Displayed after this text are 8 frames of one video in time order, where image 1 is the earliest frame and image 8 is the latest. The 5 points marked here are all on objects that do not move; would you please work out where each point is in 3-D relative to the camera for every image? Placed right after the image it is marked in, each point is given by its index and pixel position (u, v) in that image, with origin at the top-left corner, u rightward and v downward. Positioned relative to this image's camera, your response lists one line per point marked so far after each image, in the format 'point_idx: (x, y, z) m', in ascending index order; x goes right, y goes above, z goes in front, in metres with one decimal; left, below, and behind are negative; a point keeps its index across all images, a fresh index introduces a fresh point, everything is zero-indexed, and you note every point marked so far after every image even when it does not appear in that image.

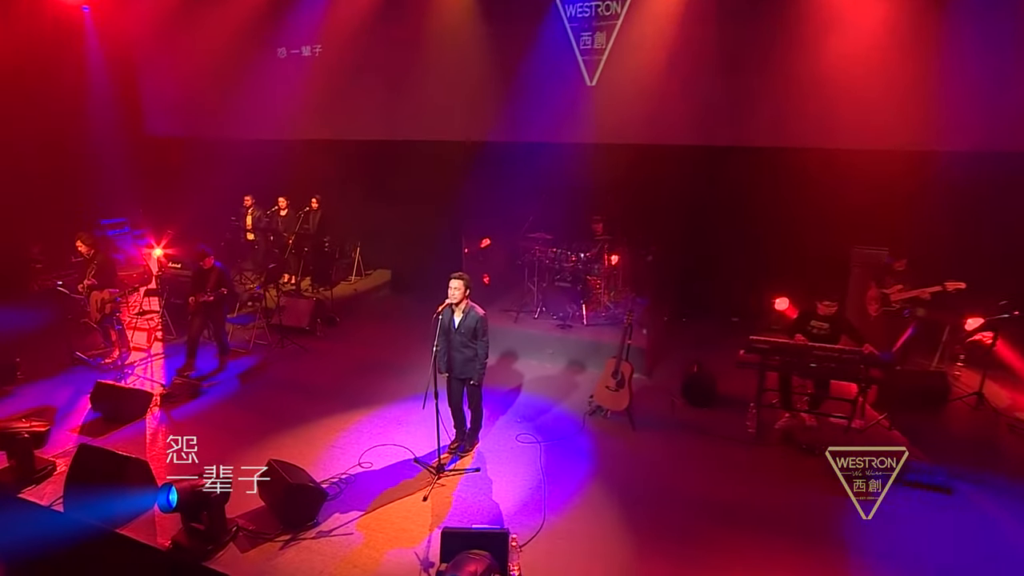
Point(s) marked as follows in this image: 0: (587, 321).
0: (+1.2, -0.5, +10.8) m
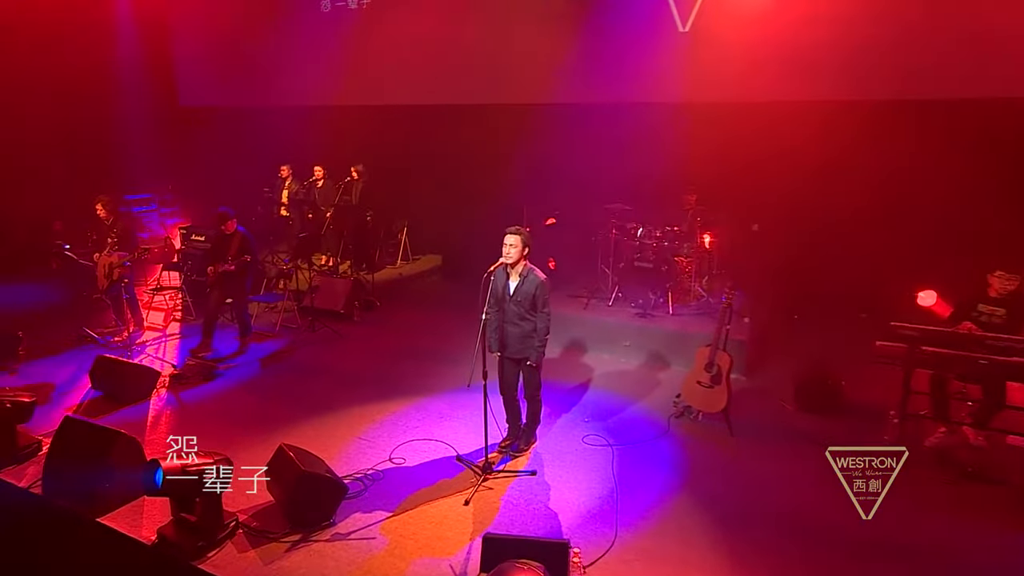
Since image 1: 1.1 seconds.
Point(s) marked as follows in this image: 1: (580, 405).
0: (+2.0, -0.3, +9.0) m
1: (+0.7, -1.3, +8.1) m
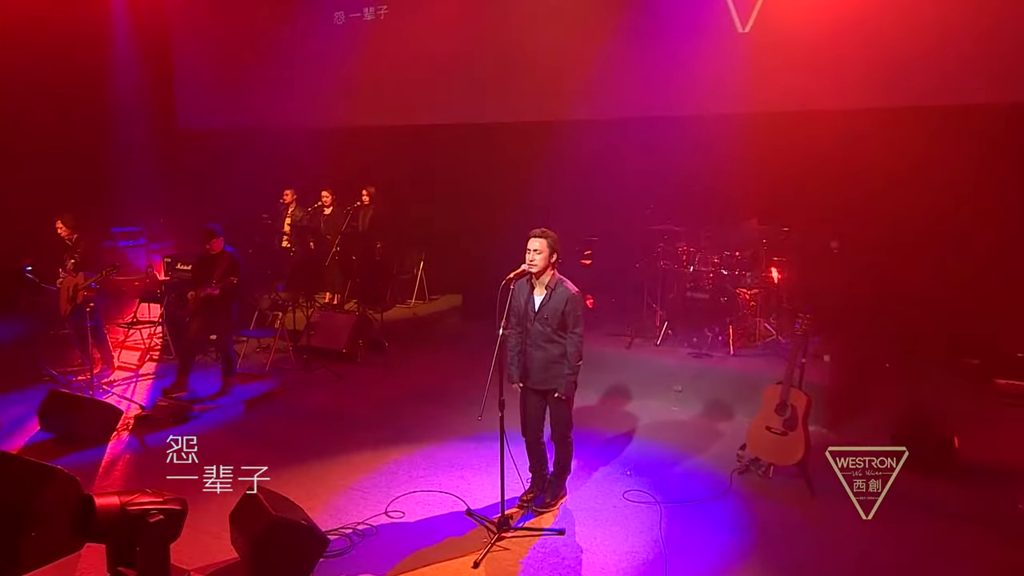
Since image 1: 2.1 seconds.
0: (+2.3, -0.7, +7.6) m
1: (+1.0, -1.5, +6.6) m
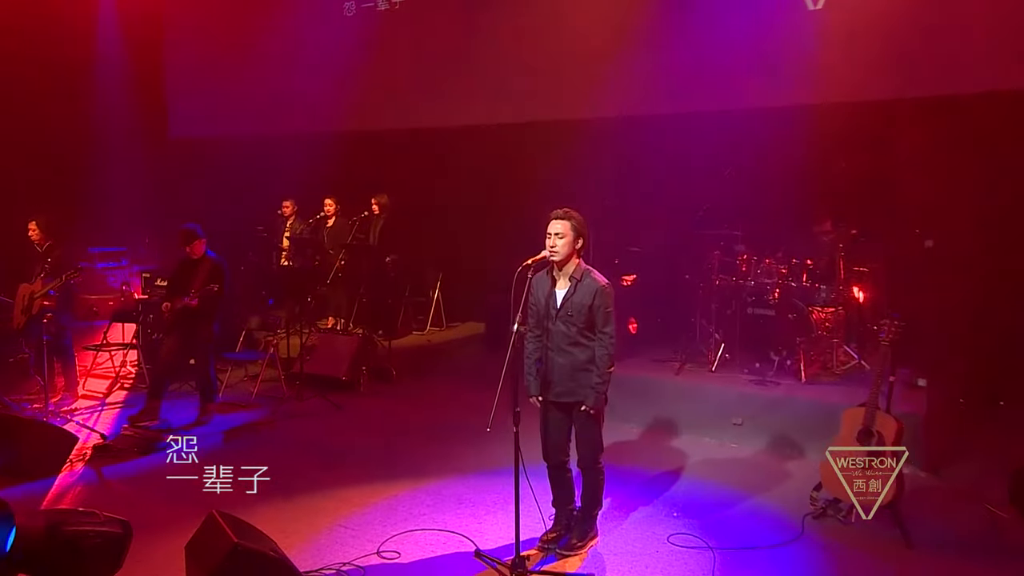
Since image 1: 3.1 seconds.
0: (+2.5, -0.8, +6.4) m
1: (+1.1, -1.5, +5.4) m
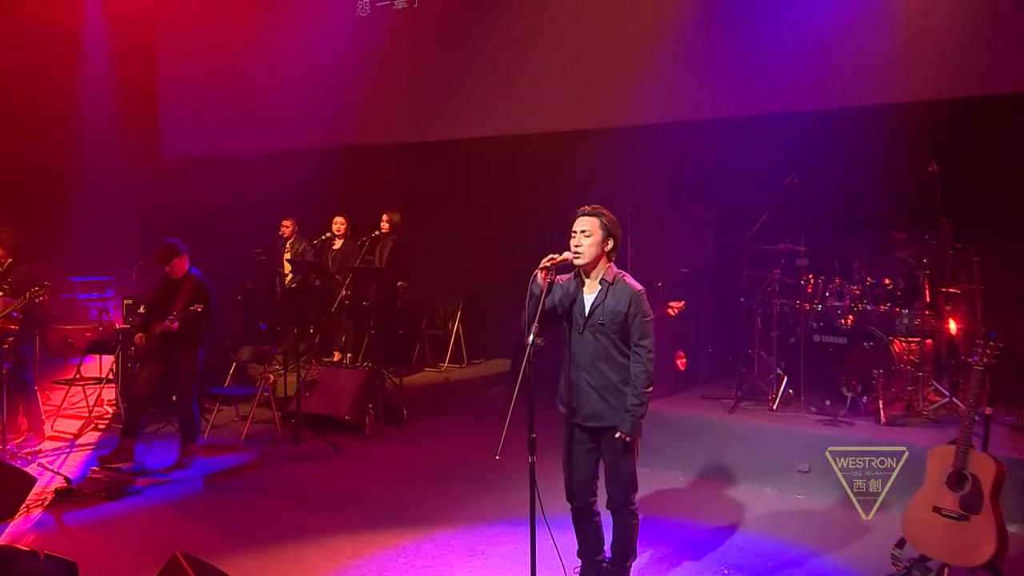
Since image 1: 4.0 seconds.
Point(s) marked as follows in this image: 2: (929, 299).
0: (+2.7, -0.9, +5.5) m
1: (+1.2, -1.6, +4.5) m
2: (+3.2, -0.1, +5.7) m
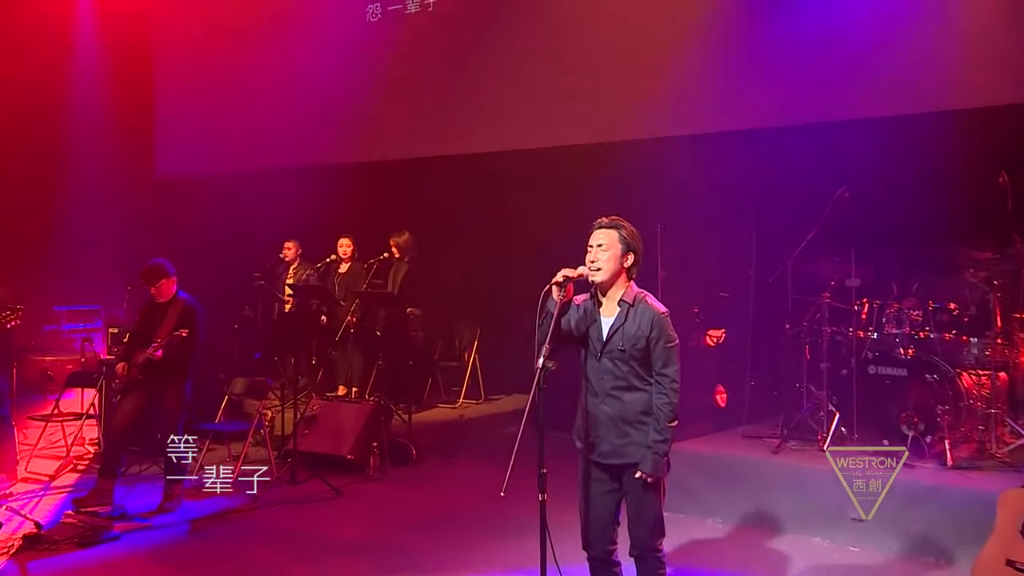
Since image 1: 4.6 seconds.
0: (+2.8, -1.1, +4.8) m
1: (+1.3, -1.7, +3.8) m
2: (+3.3, -0.3, +5.0) m
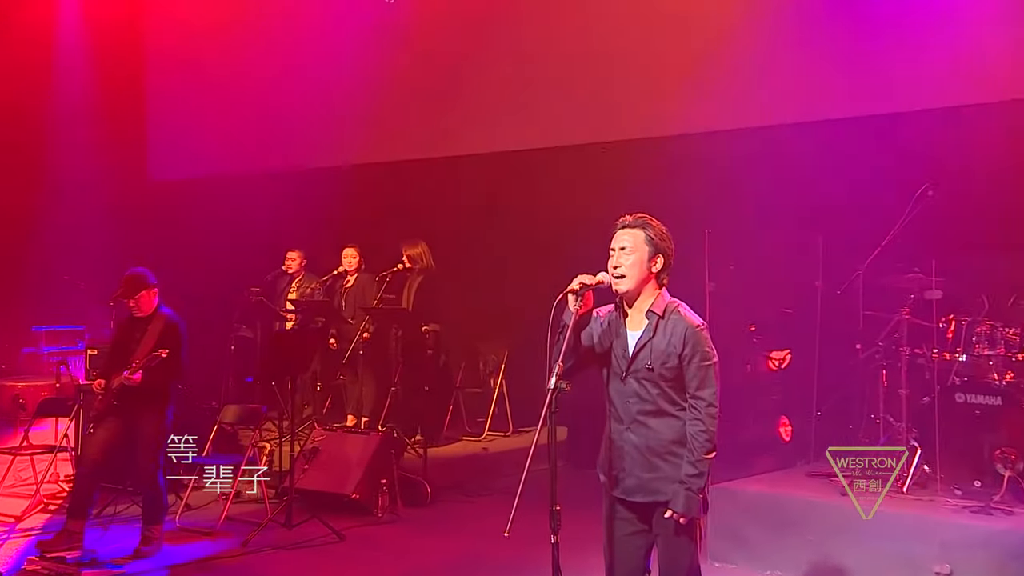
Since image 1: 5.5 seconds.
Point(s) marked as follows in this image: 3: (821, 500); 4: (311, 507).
0: (+2.9, -1.1, +3.9) m
1: (+1.3, -1.7, +3.0) m
2: (+3.4, -0.3, +4.2) m
3: (+1.8, -1.3, +4.3) m
4: (-1.4, -1.6, +5.4) m
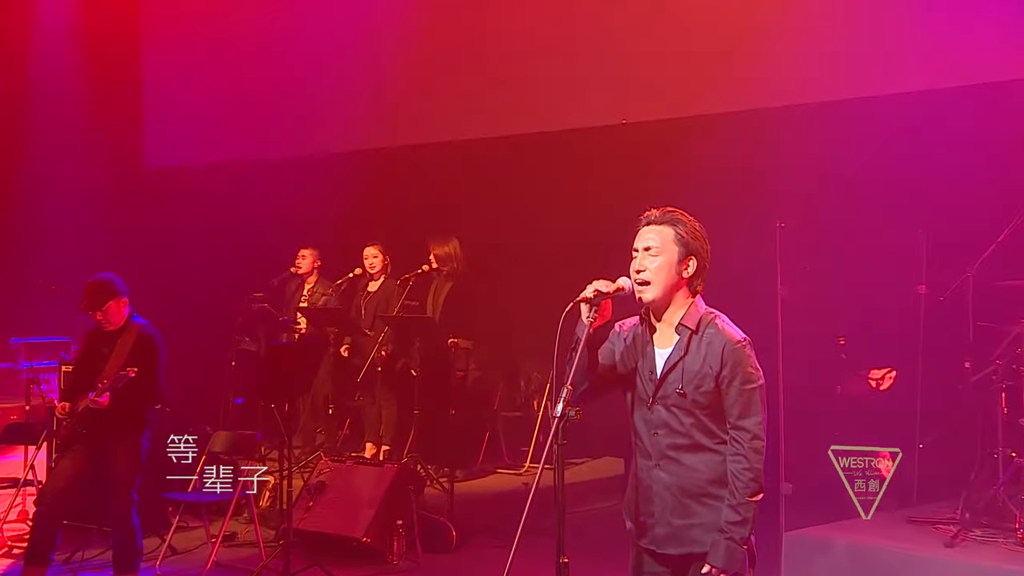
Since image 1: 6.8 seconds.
0: (+2.9, -1.1, +2.9) m
1: (+1.2, -1.7, +2.2) m
2: (+3.4, -0.3, +3.1) m
3: (+1.8, -1.3, +3.4) m
4: (-1.2, -1.7, +4.8) m
